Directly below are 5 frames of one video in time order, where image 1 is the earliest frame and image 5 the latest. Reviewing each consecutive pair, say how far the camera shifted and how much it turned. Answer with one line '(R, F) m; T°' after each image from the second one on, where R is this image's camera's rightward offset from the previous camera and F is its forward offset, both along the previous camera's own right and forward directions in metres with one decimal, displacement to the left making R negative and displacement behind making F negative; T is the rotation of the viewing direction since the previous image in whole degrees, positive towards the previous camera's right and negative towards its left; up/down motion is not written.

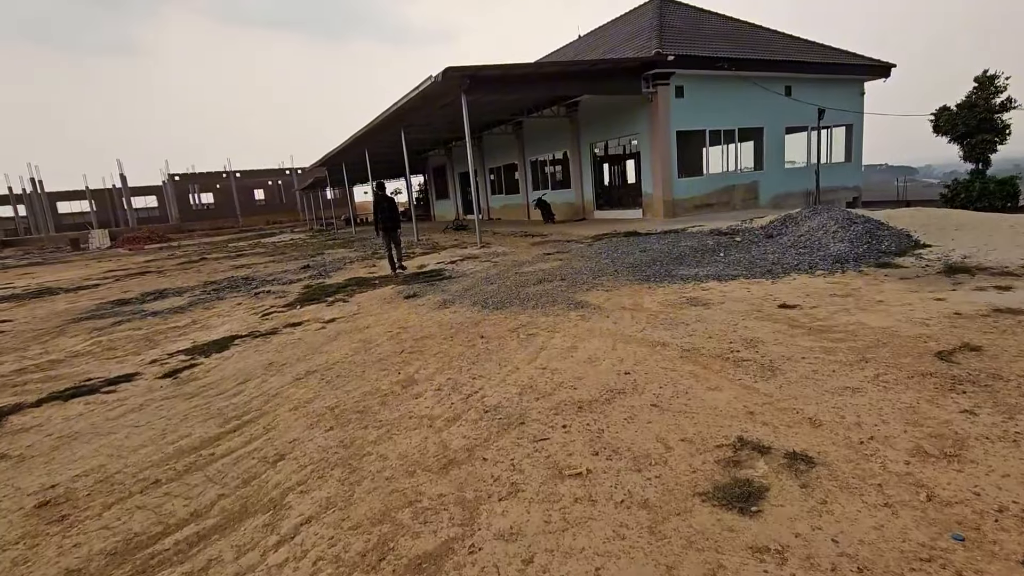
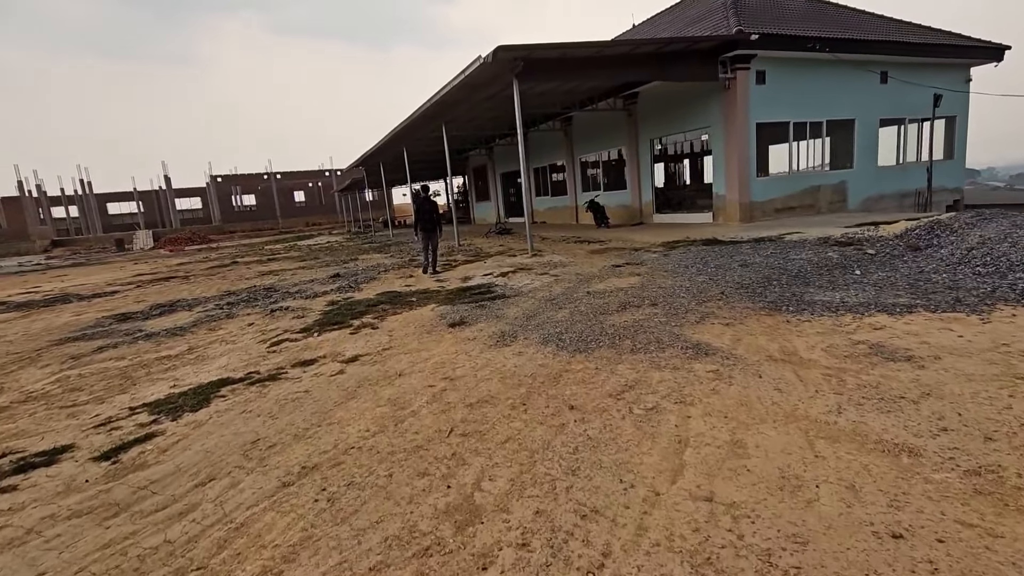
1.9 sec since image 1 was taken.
(-0.4, +1.5) m; -4°
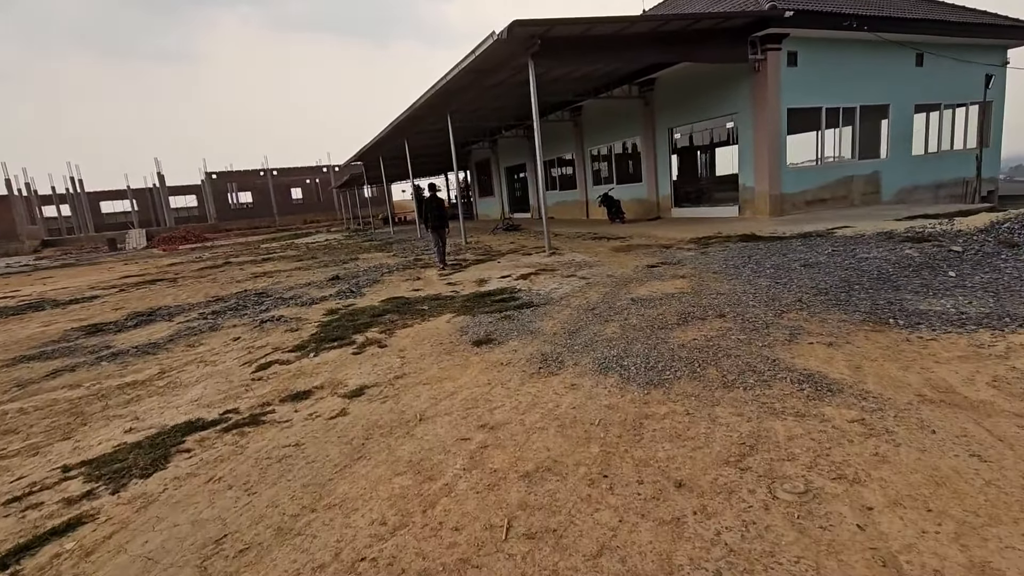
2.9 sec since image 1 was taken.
(-0.3, +0.9) m; 0°
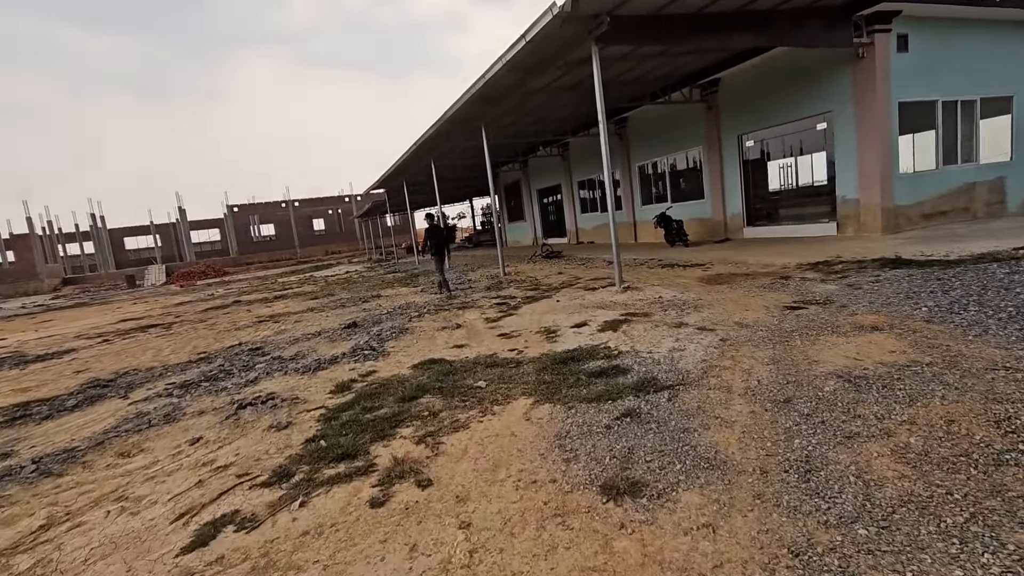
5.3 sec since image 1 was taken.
(-0.6, +1.9) m; -2°
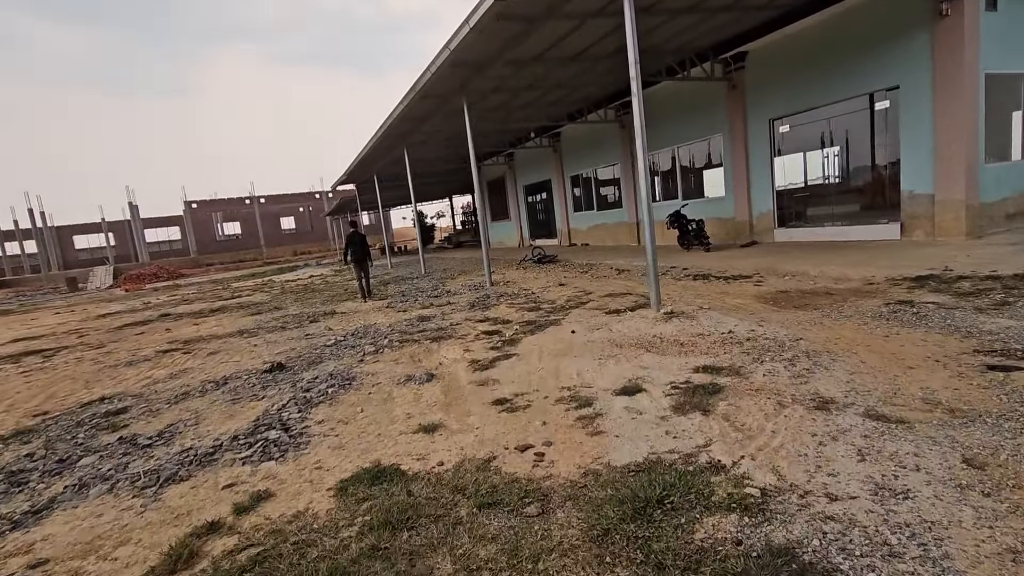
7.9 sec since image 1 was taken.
(-0.2, +2.1) m; +2°
